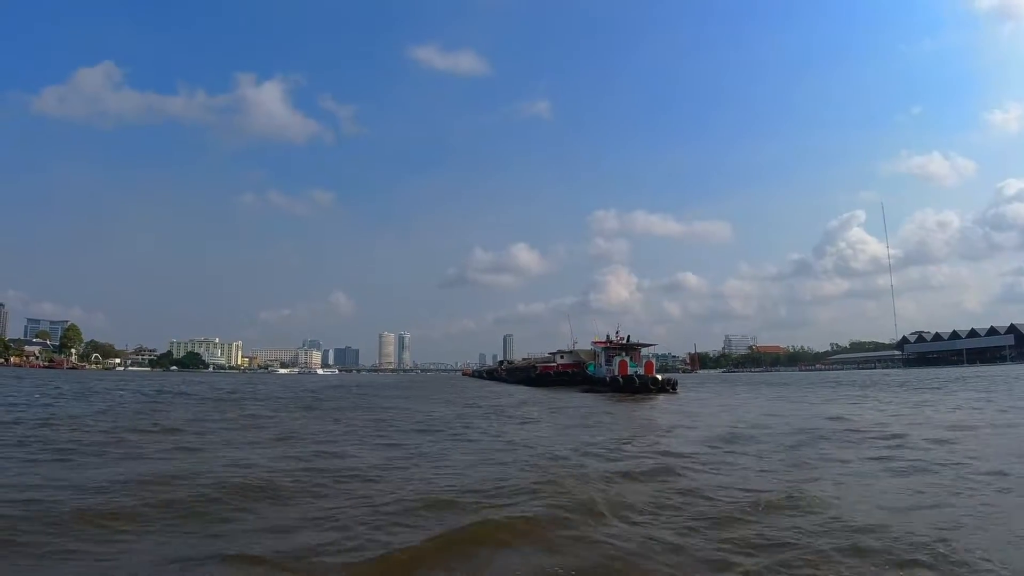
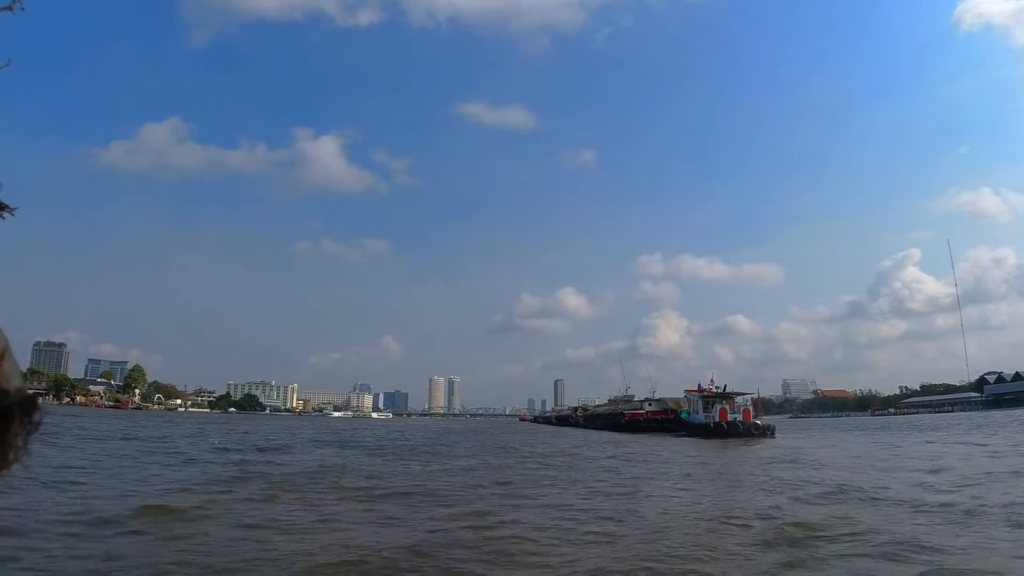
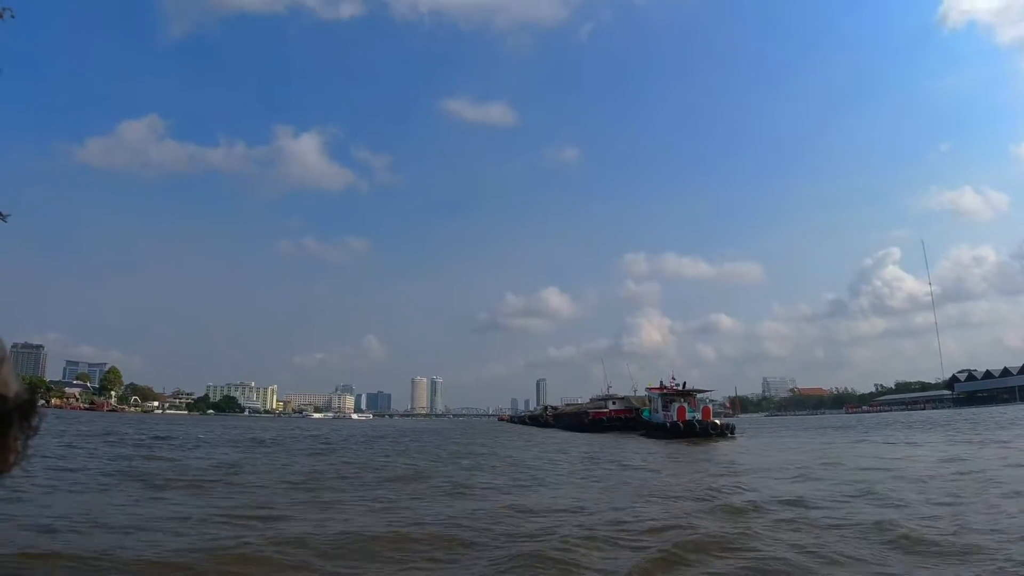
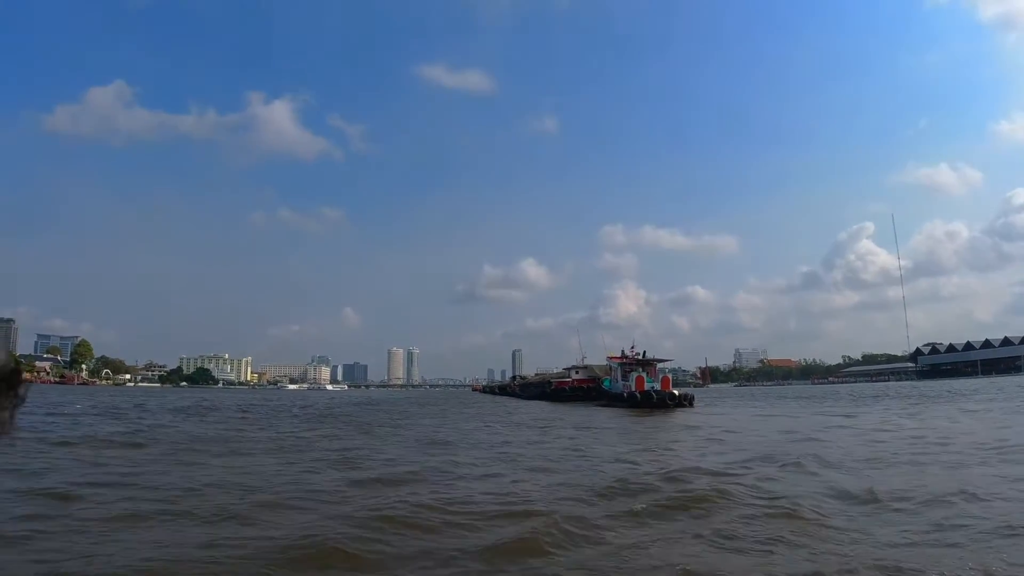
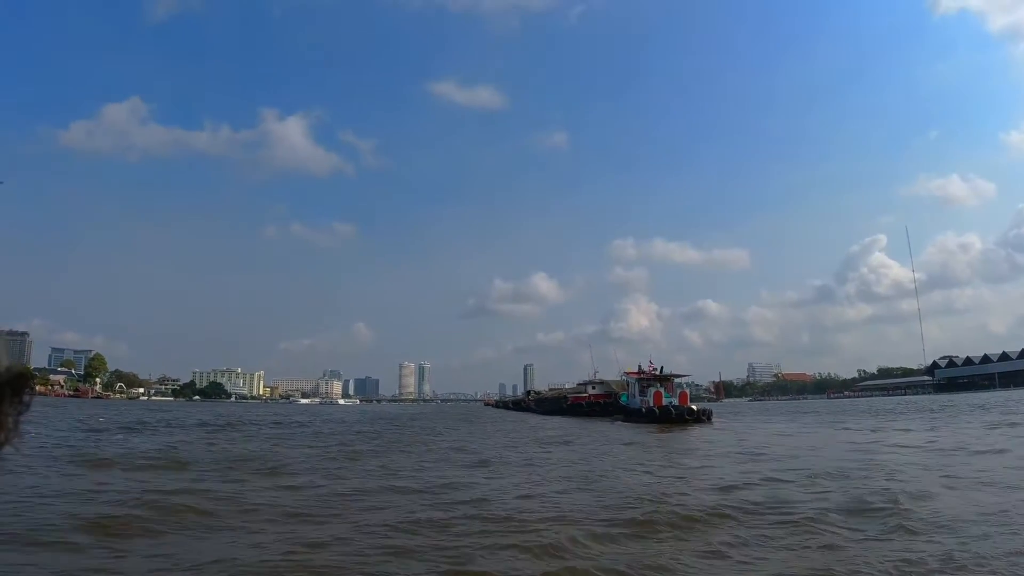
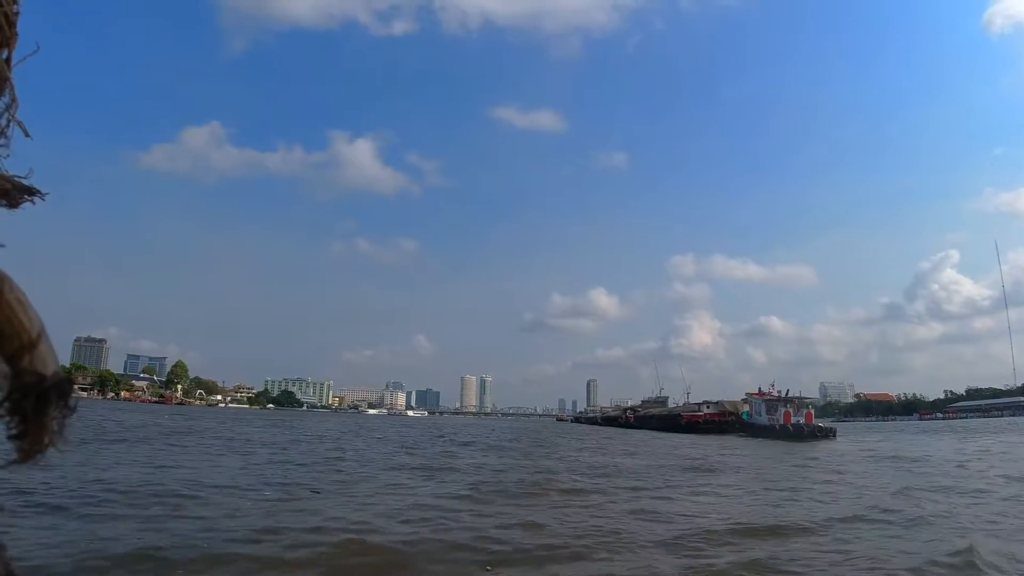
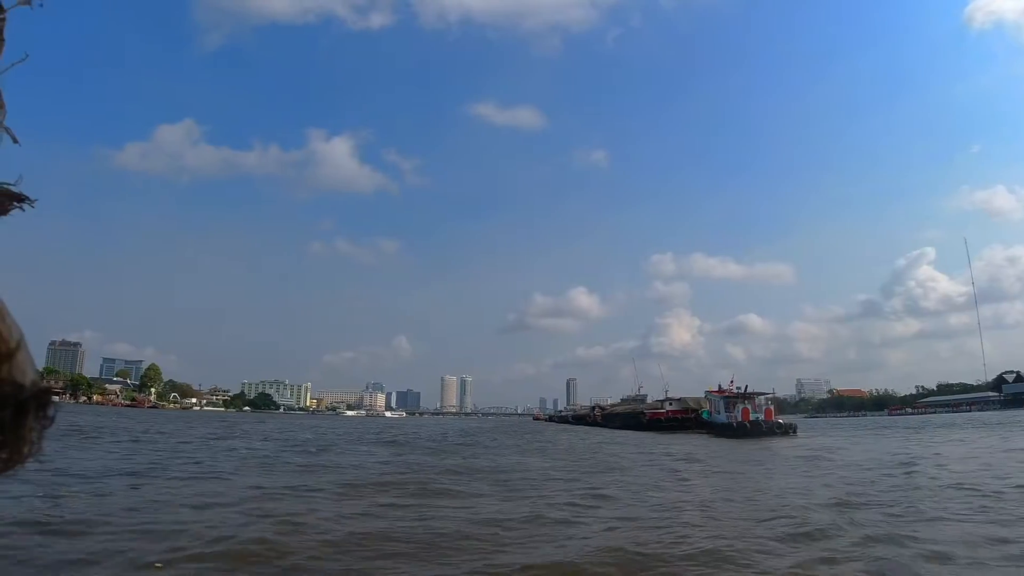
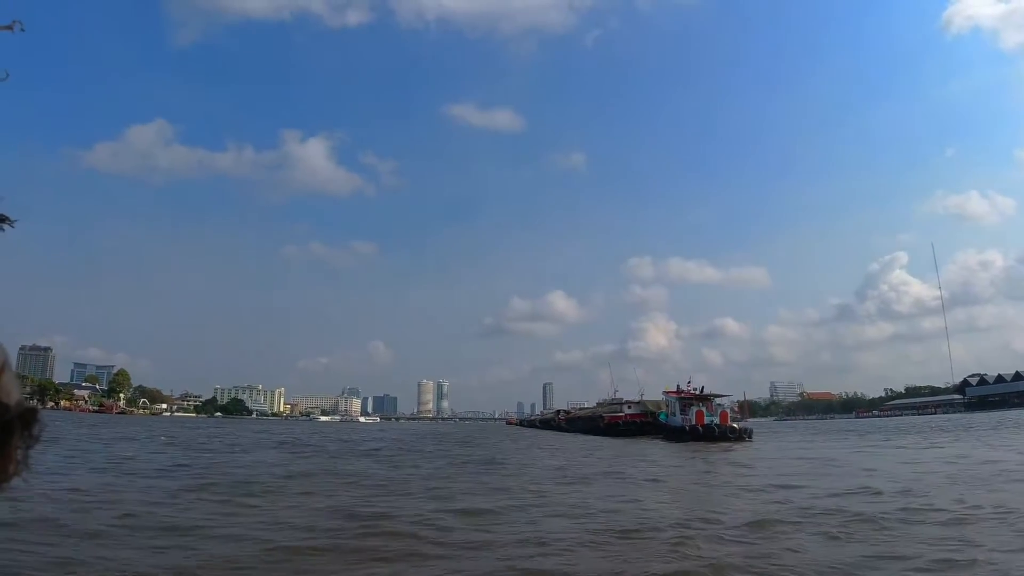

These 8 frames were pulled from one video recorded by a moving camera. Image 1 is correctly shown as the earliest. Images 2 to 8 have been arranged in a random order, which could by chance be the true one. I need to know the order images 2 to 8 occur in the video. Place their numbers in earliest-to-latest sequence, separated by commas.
4, 5, 3, 8, 2, 7, 6
